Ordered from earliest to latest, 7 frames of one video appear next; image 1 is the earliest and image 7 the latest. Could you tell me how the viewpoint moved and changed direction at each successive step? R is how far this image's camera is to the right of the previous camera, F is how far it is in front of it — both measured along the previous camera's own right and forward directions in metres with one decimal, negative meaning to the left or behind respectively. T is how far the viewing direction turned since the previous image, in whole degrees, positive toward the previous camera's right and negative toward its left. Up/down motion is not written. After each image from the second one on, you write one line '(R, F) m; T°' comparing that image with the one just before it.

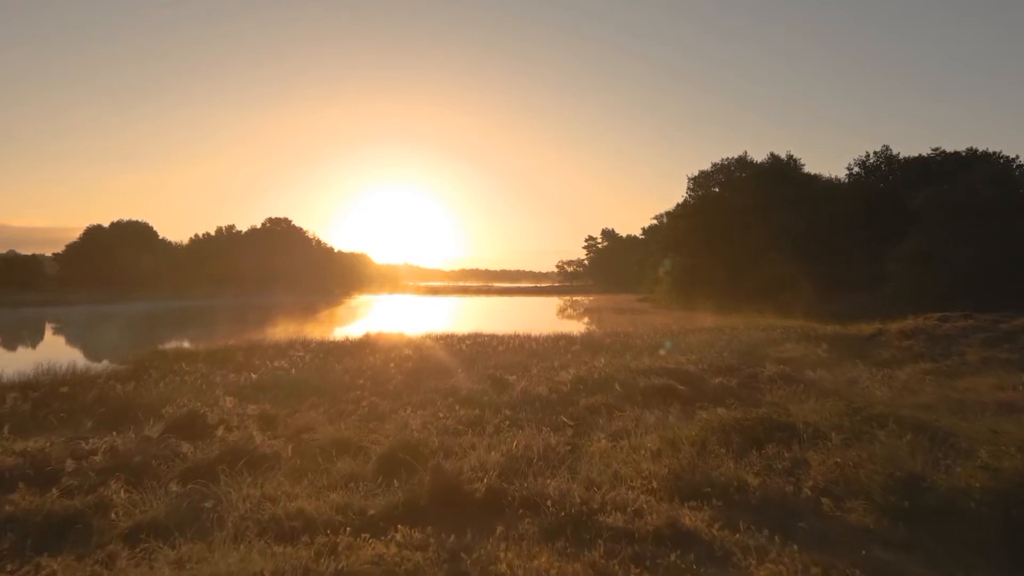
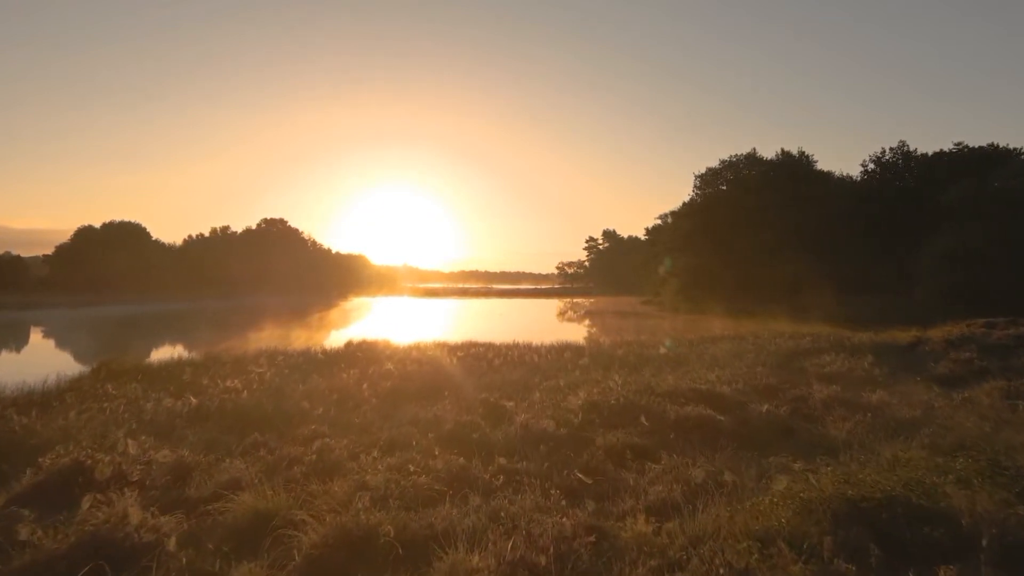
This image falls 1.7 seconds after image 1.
(0.0, +3.0) m; 0°
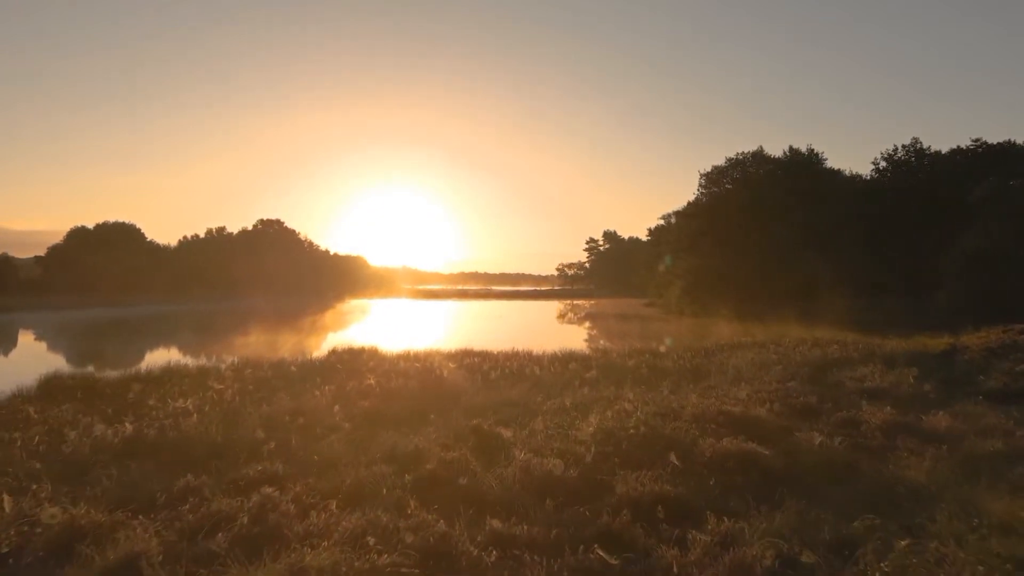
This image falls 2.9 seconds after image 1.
(0.0, +2.2) m; 0°
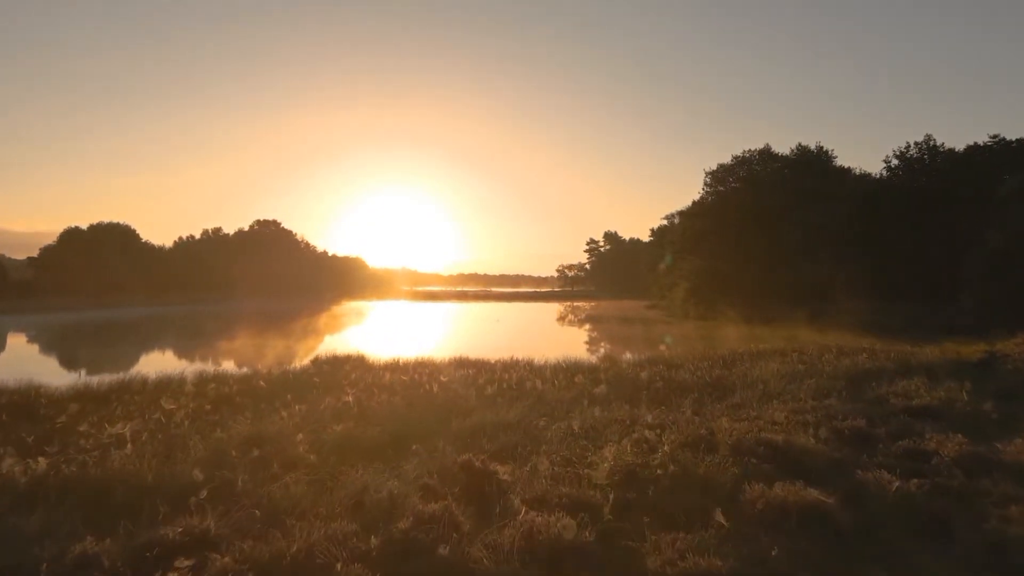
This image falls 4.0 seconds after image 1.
(0.0, +2.0) m; 0°
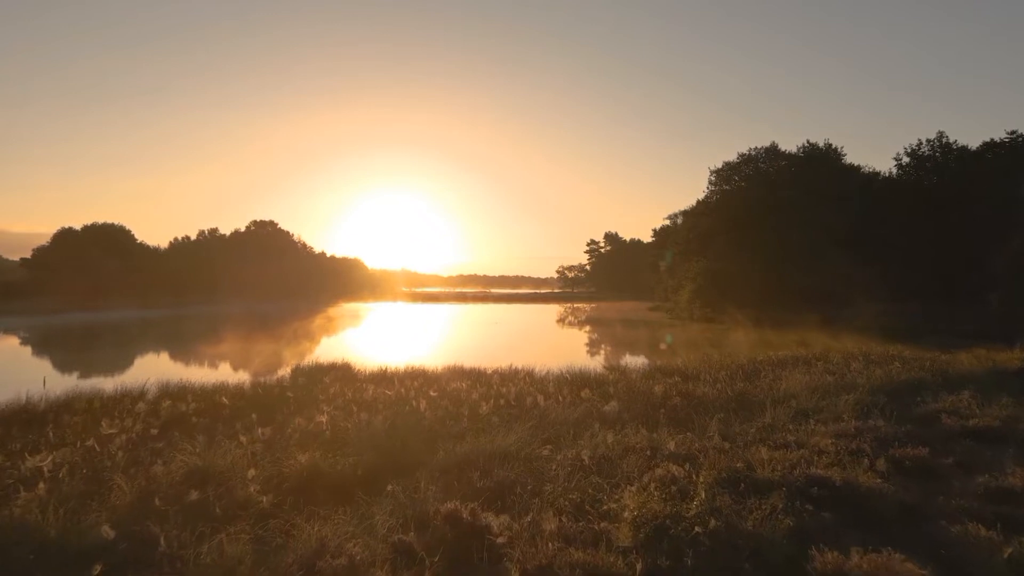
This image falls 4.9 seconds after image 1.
(0.0, +1.8) m; 0°
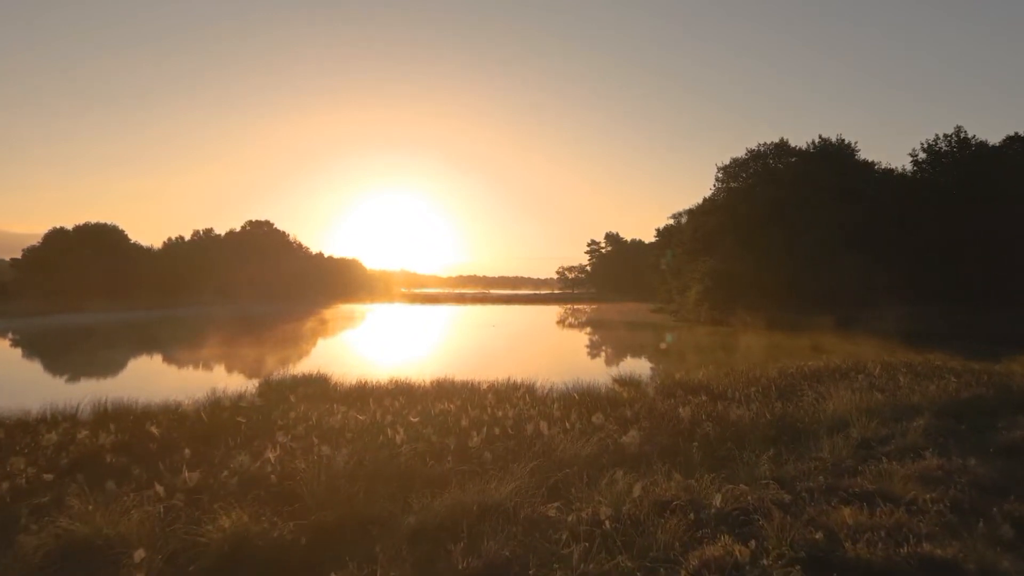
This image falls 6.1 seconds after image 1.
(0.0, +2.4) m; 0°
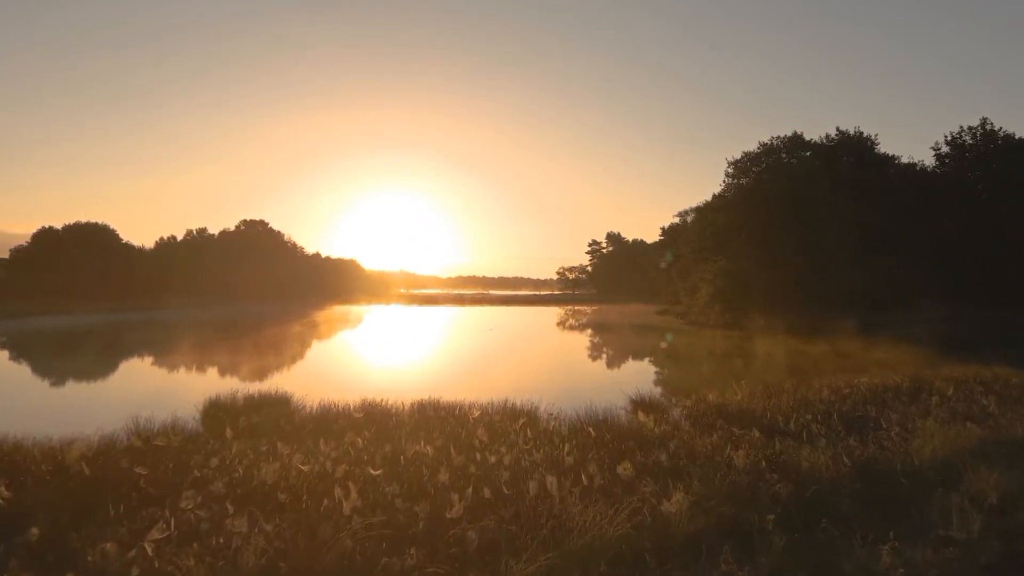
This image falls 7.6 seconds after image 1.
(0.0, +3.1) m; 0°
